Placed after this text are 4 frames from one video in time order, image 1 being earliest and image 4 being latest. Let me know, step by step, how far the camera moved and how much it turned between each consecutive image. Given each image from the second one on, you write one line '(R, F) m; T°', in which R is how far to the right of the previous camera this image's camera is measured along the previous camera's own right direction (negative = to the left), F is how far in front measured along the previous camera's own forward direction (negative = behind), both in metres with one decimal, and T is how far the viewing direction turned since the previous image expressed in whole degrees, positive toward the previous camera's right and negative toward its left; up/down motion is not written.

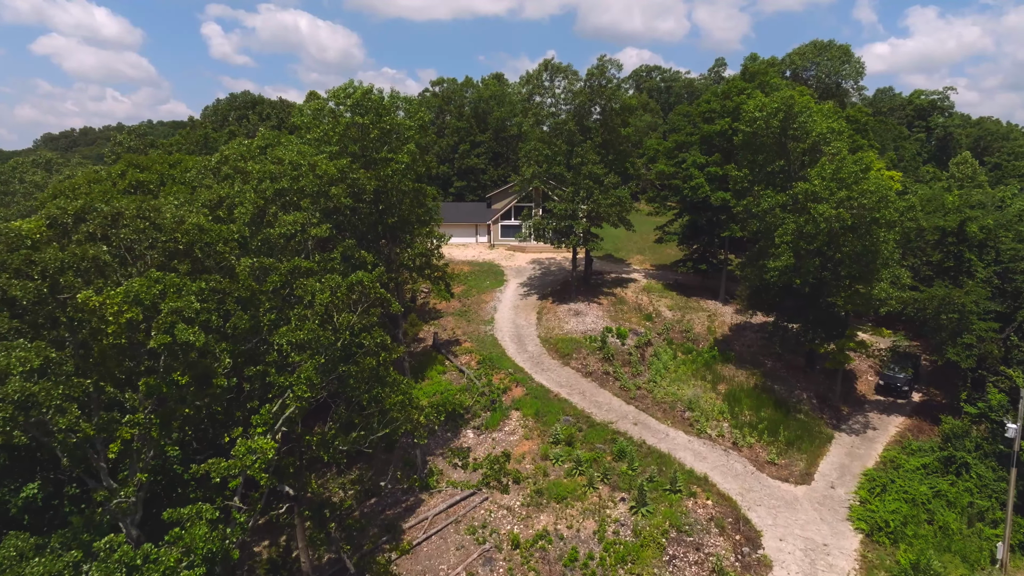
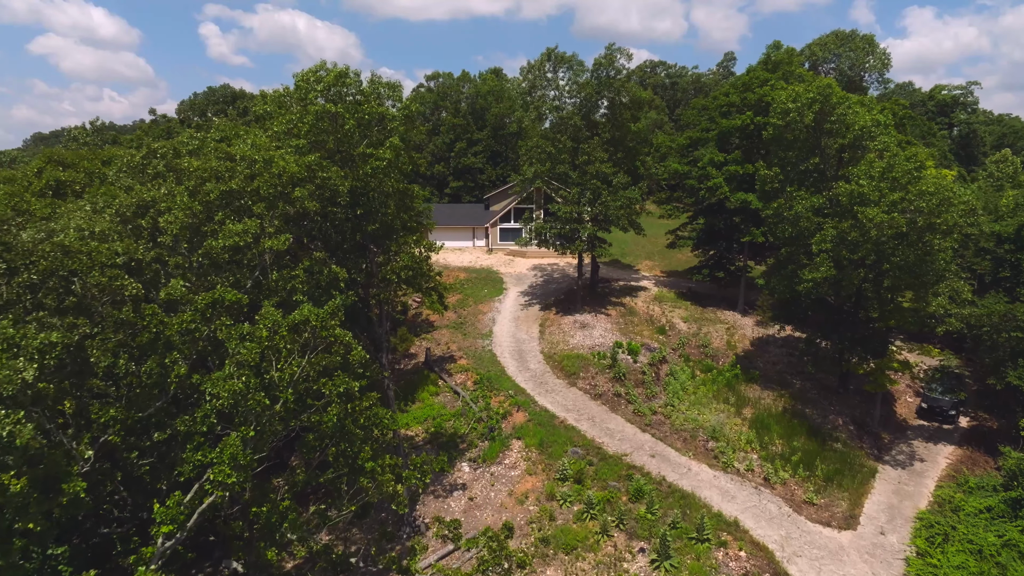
(-0.1, +2.6) m; 0°
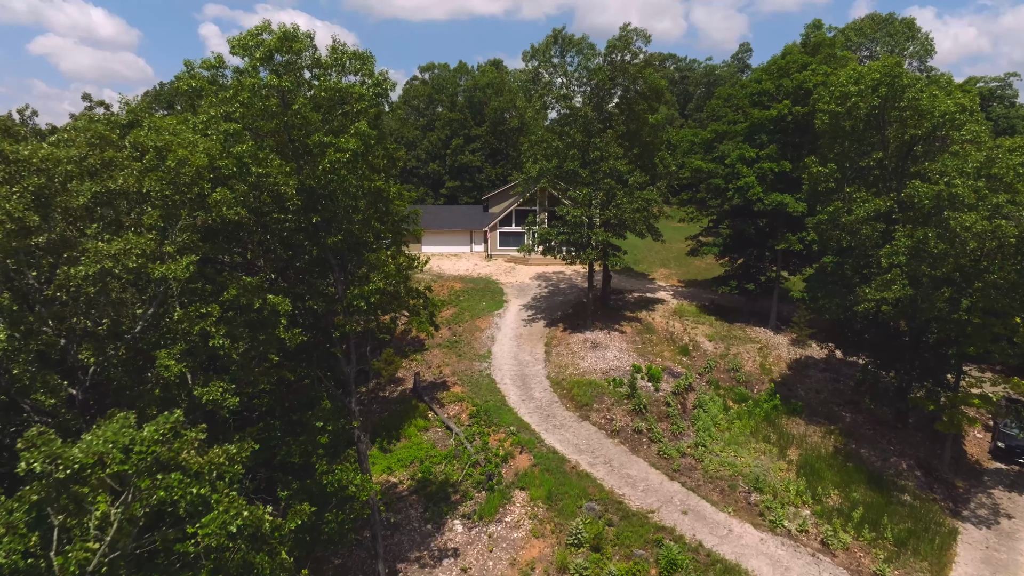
(-0.1, +3.4) m; 0°
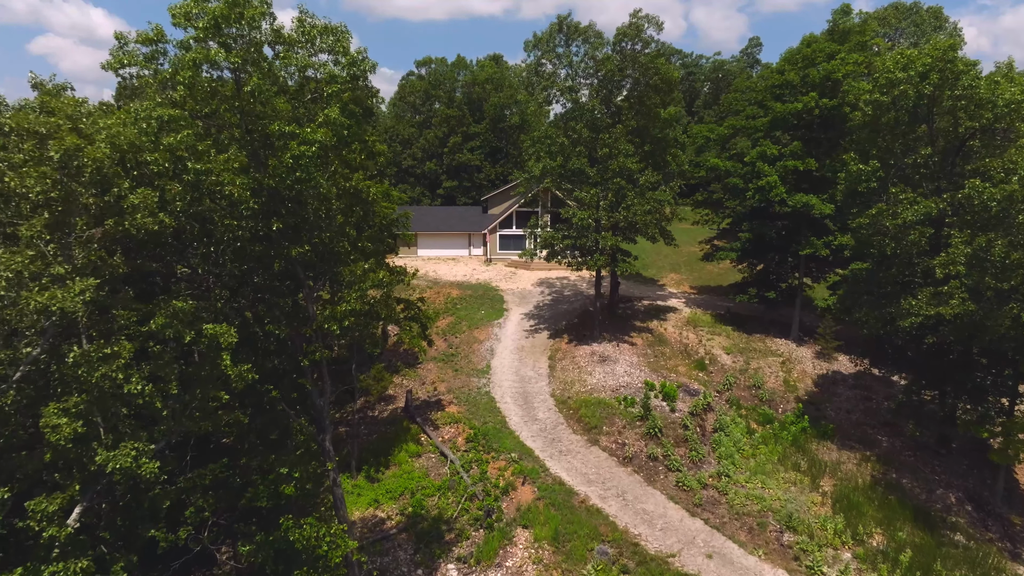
(0.0, +1.9) m; 0°
